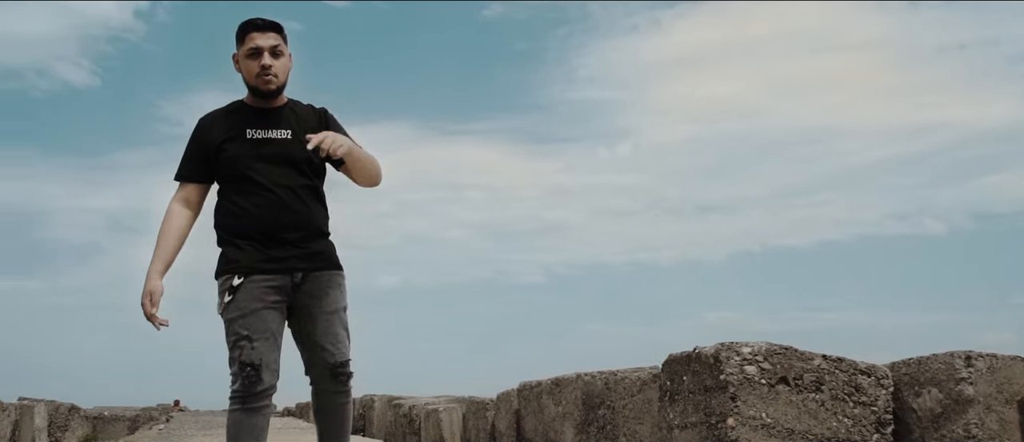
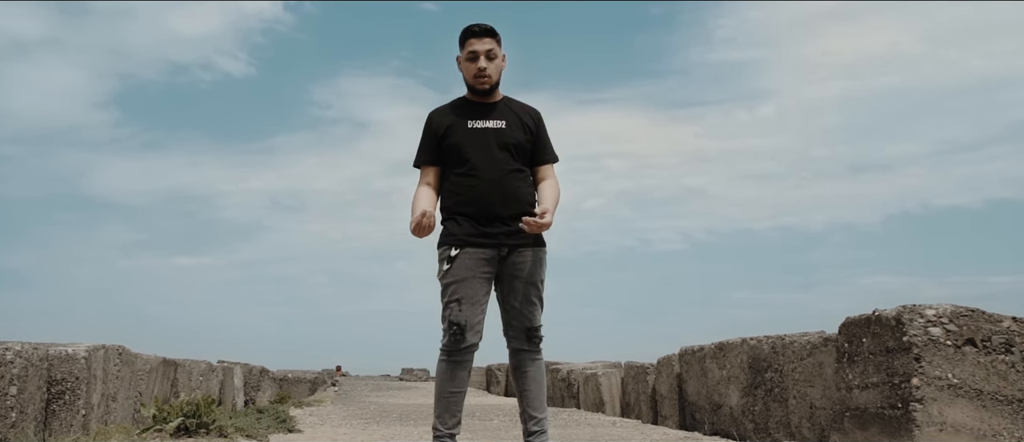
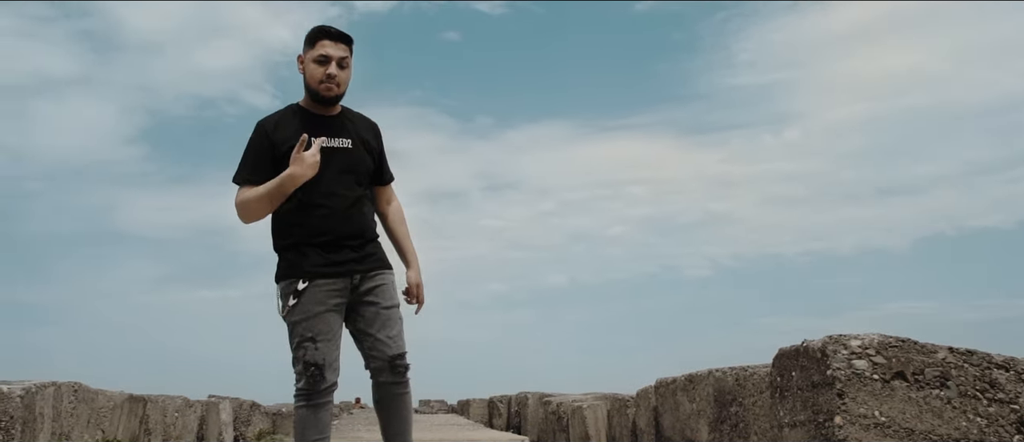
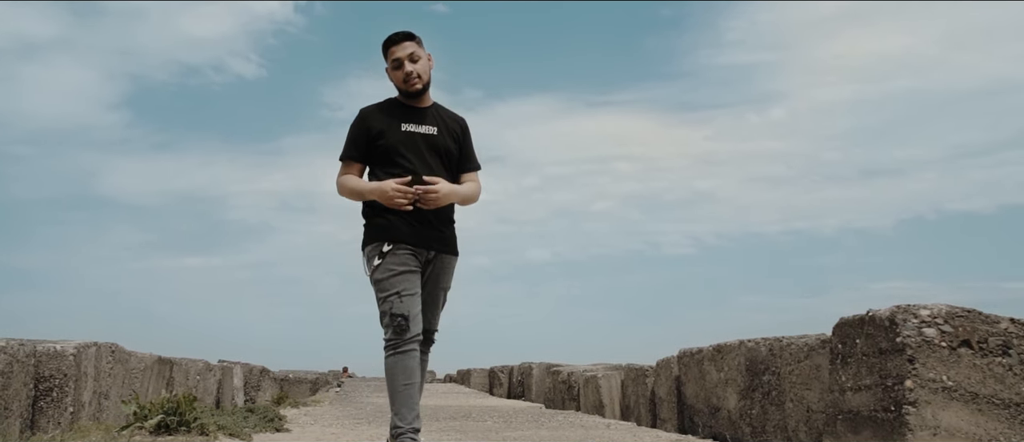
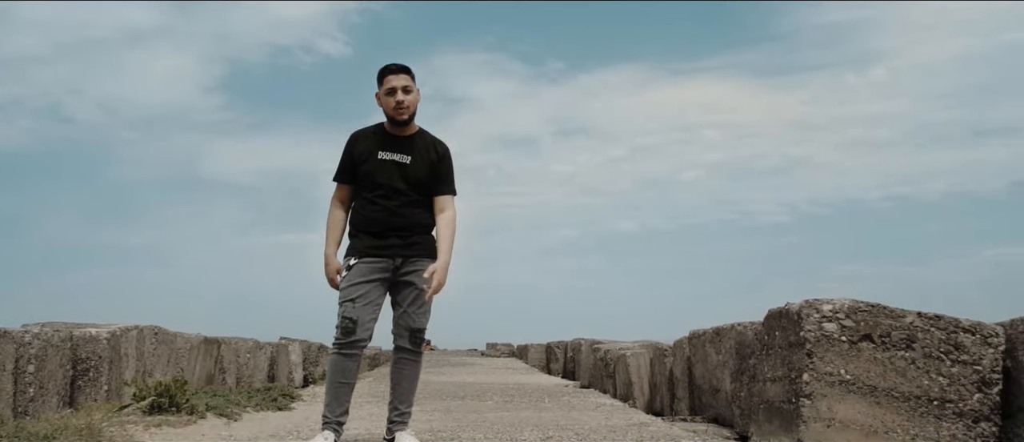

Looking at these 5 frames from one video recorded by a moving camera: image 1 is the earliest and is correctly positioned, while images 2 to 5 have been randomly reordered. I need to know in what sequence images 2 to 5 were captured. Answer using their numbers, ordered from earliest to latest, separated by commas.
3, 5, 4, 2
